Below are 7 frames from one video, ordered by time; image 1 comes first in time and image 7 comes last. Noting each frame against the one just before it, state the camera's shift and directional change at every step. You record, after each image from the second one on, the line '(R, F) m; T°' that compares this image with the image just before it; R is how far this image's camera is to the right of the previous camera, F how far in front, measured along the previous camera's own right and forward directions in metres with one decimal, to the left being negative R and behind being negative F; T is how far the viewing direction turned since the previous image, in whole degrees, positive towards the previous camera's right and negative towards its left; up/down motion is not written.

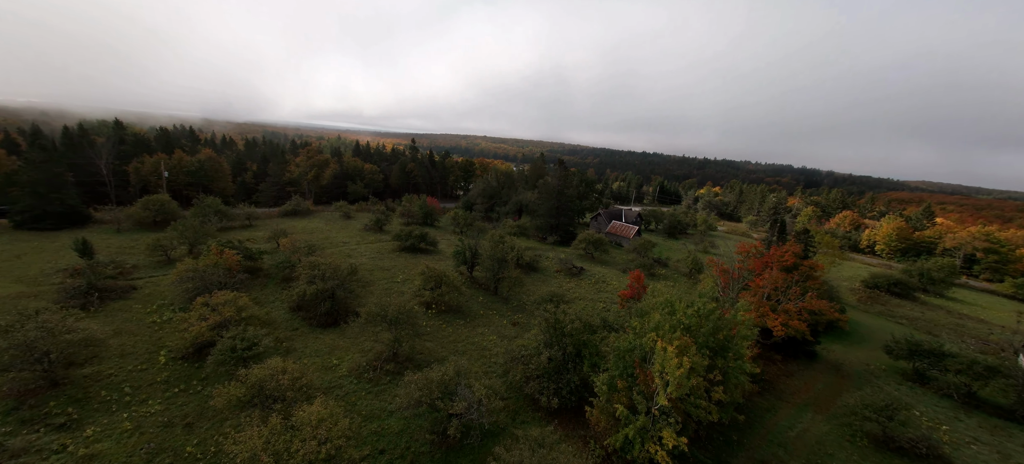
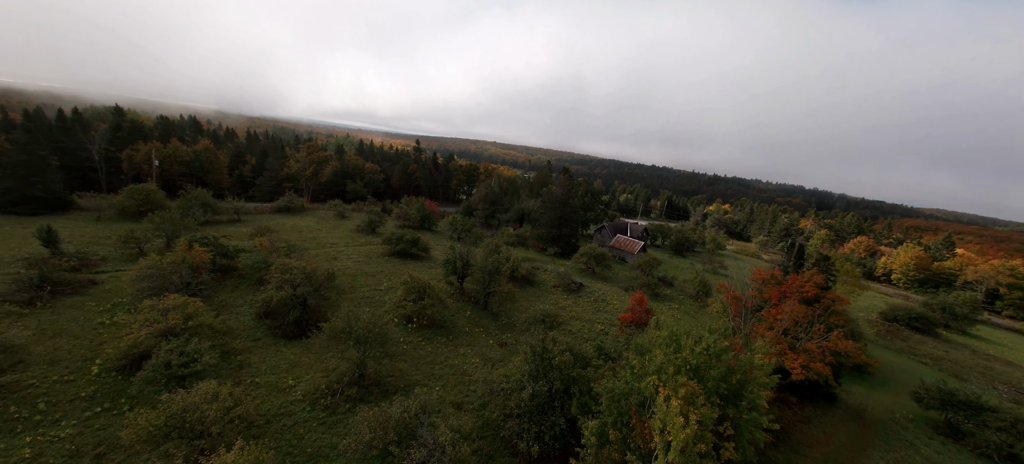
(+0.7, +2.1) m; -1°
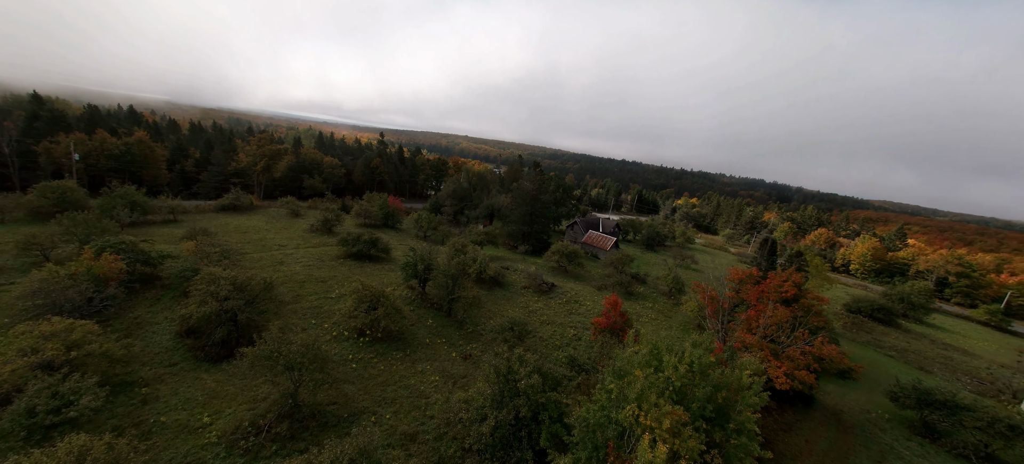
(+0.6, +2.1) m; +4°
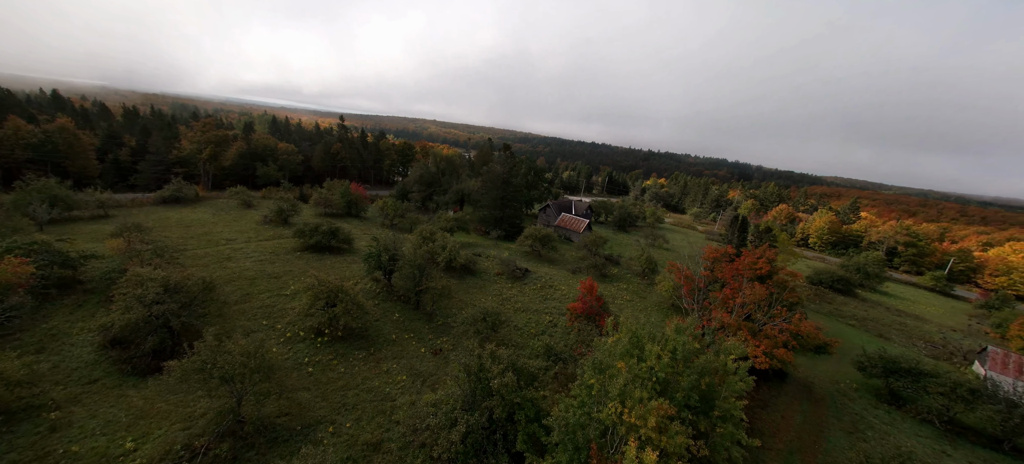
(+0.3, +1.3) m; +4°
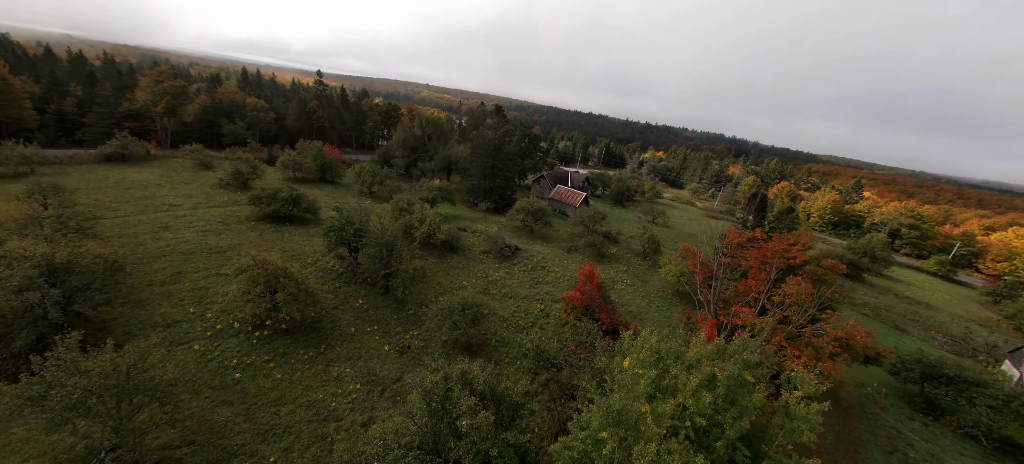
(+0.3, +3.6) m; +1°
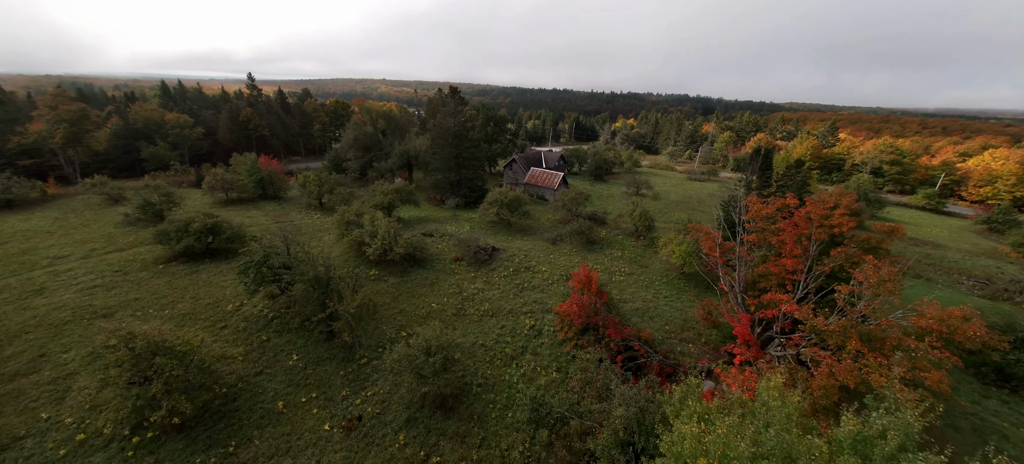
(+0.6, +4.0) m; +3°
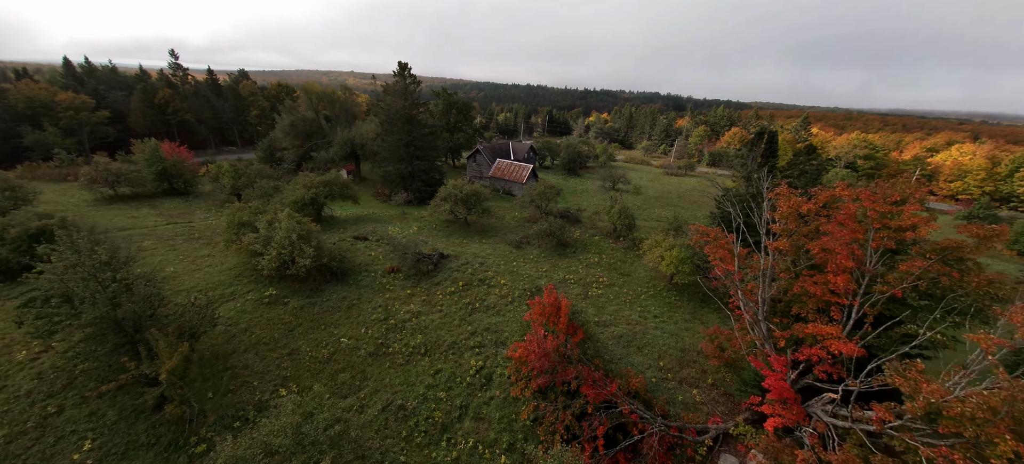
(+1.3, +4.6) m; +4°
